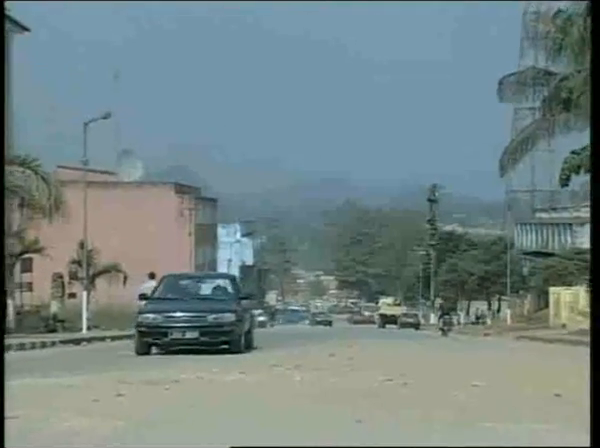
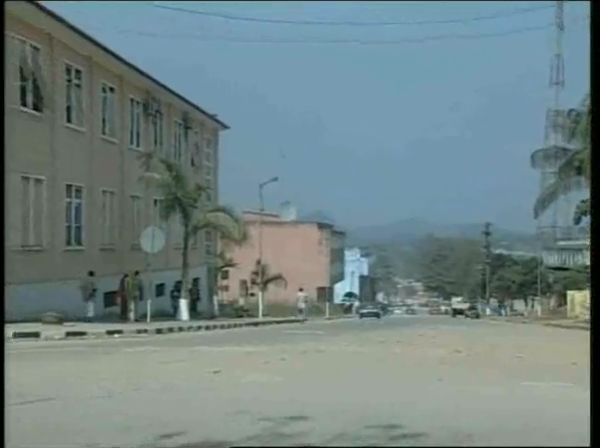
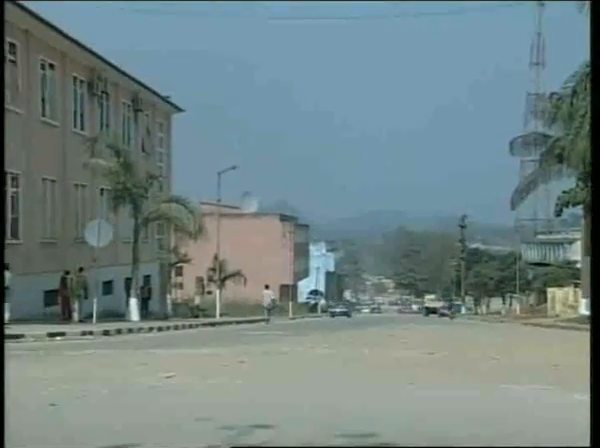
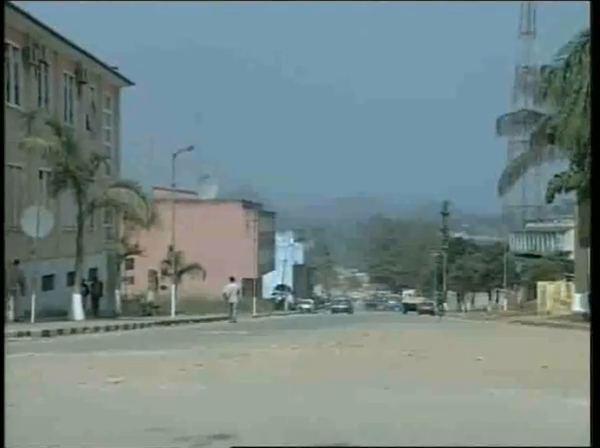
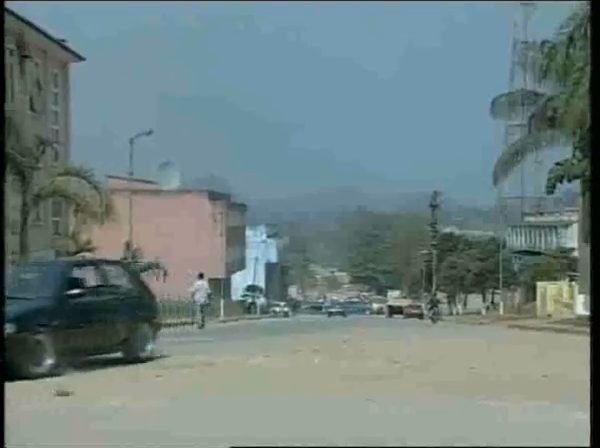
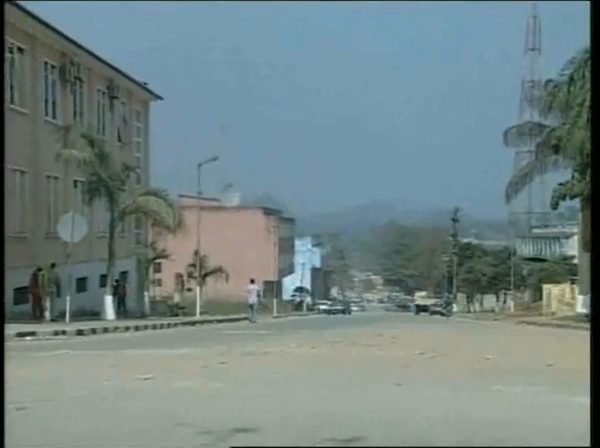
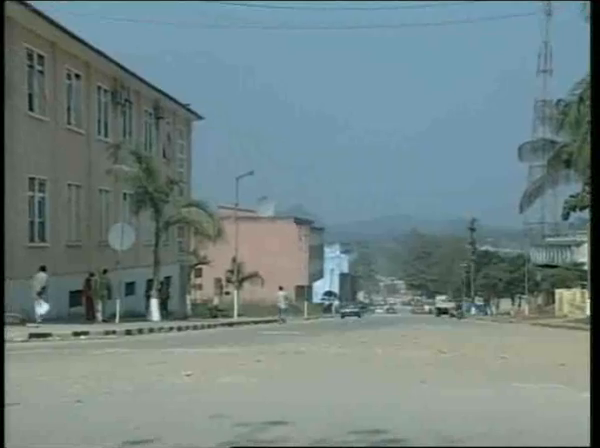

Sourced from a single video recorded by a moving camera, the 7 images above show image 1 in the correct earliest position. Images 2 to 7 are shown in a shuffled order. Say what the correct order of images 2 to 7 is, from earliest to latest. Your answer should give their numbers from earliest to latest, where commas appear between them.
5, 4, 6, 3, 7, 2
